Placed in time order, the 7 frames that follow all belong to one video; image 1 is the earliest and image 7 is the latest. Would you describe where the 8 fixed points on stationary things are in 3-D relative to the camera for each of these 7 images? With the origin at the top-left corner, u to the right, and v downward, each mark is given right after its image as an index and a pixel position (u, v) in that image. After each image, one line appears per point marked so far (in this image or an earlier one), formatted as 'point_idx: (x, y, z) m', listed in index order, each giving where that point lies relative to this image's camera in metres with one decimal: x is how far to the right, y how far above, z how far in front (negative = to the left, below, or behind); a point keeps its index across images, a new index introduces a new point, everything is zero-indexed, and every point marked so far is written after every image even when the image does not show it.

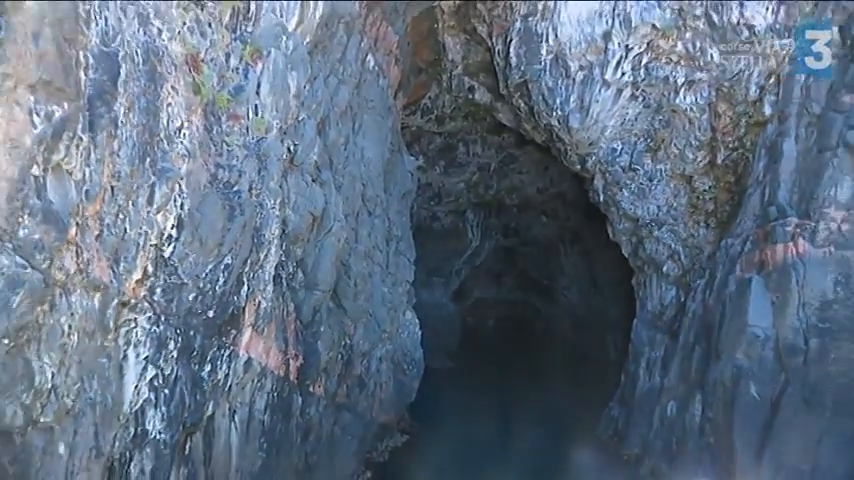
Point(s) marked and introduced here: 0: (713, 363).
0: (+2.6, -1.1, +6.2) m
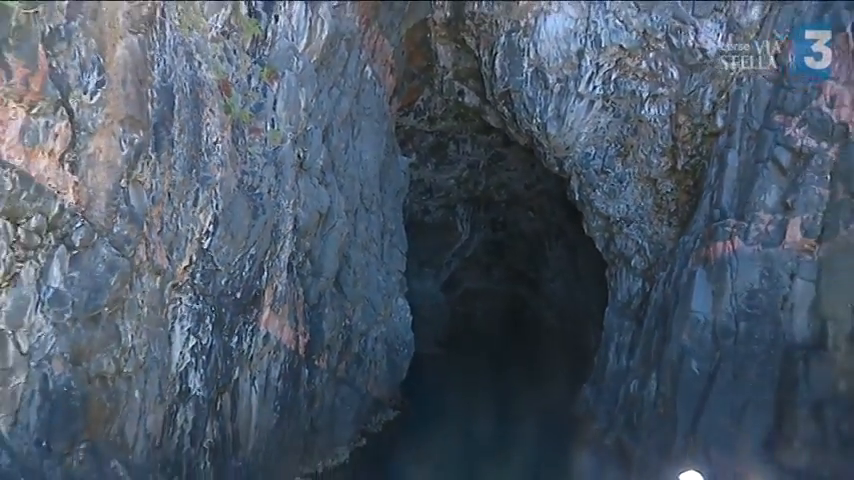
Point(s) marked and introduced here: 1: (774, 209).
0: (+2.5, -1.1, +7.3) m
1: (+3.3, +0.3, +6.3) m
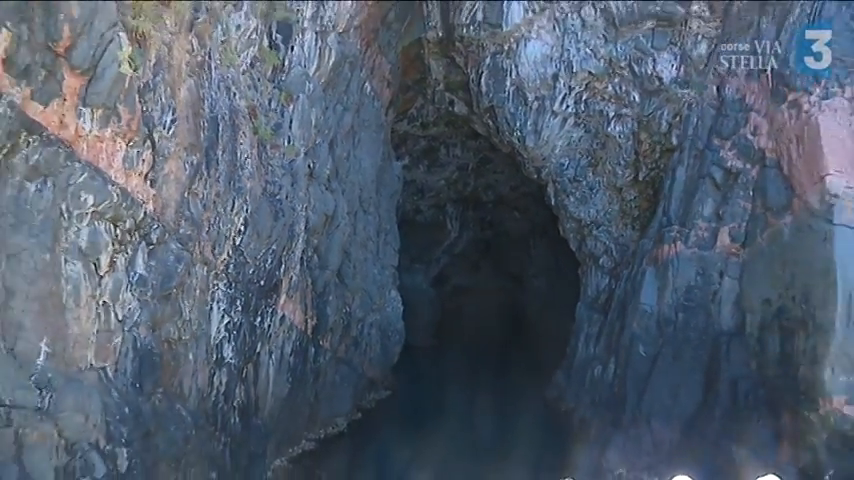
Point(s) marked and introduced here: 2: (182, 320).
0: (+2.4, -1.2, +8.6) m
1: (+3.2, +0.2, +7.6) m
2: (-1.9, -0.6, +5.6) m
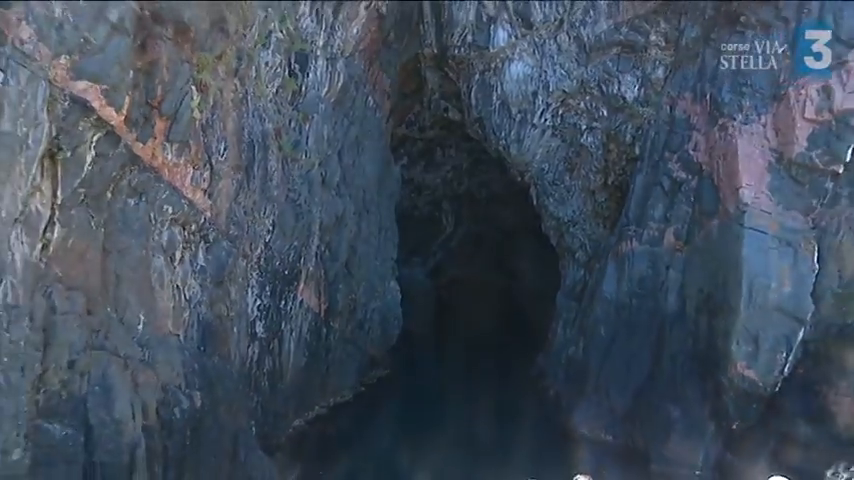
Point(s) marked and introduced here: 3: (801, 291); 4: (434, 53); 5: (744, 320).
0: (+2.3, -1.1, +10.1) m
1: (+3.1, +0.3, +9.1) m
2: (-2.0, -0.6, +7.2) m
3: (+4.0, -0.5, +7.6) m
4: (+0.1, +3.2, +11.9) m
5: (+3.5, -0.9, +7.8) m
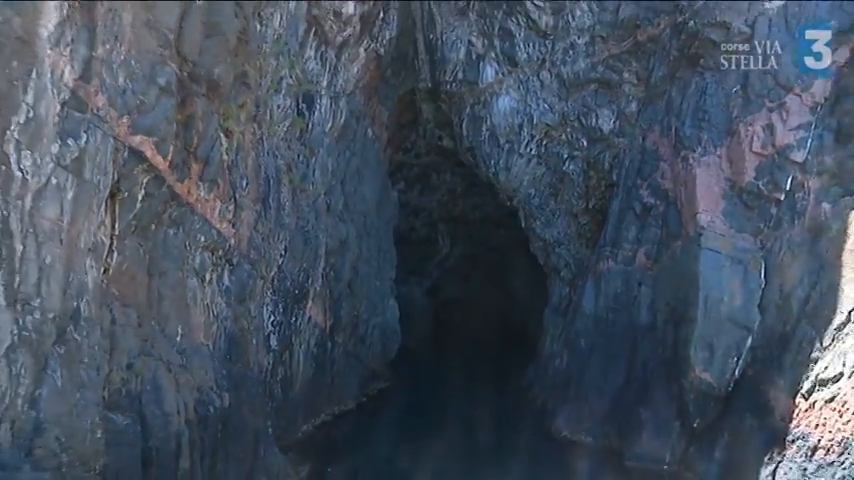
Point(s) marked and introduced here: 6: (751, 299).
0: (+2.2, -1.4, +11.1) m
1: (+3.0, 0.0, +10.2) m
2: (-2.1, -0.9, +8.2) m
3: (+4.0, -0.8, +8.7) m
4: (0.0, +2.9, +13.0) m
5: (+3.4, -1.1, +8.8) m
6: (+4.0, -0.7, +8.7) m
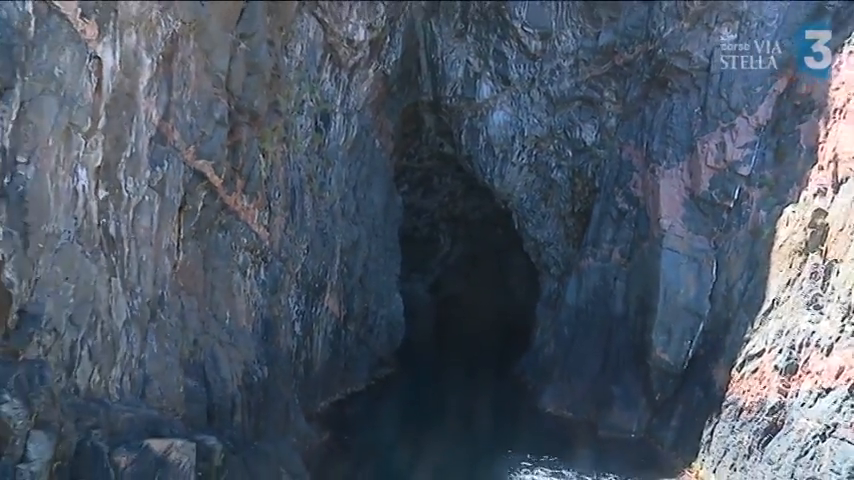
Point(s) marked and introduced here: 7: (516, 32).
0: (+2.3, -1.5, +12.6) m
1: (+3.0, 0.0, +11.7) m
2: (-2.0, -0.9, +9.7) m
3: (+4.0, -0.8, +10.1) m
4: (+0.1, +2.9, +14.5) m
5: (+3.5, -1.1, +10.3) m
6: (+4.0, -0.7, +10.1) m
7: (+1.7, +4.0, +13.5) m
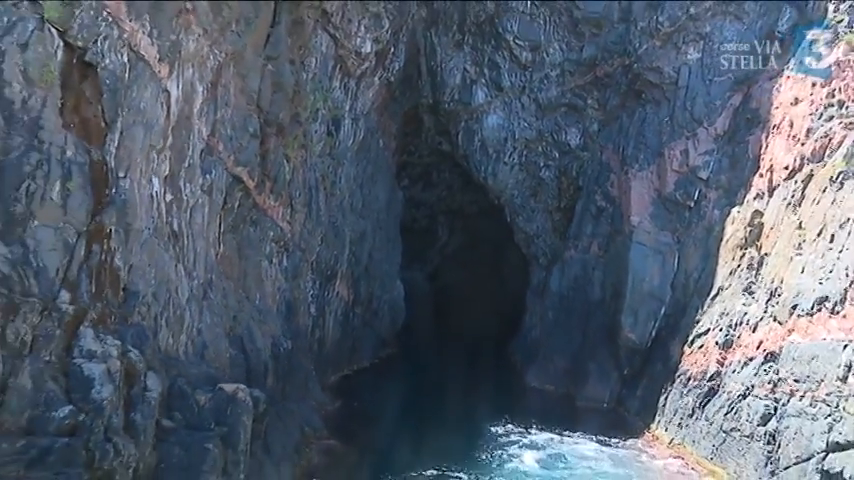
0: (+2.2, -1.3, +14.1) m
1: (+3.0, +0.1, +13.1) m
2: (-2.0, -0.8, +11.1) m
3: (+4.0, -0.7, +11.6) m
4: (+0.1, +3.0, +15.9) m
5: (+3.4, -1.1, +11.8) m
6: (+4.0, -0.7, +11.6) m
7: (+1.7, +4.2, +14.9) m
